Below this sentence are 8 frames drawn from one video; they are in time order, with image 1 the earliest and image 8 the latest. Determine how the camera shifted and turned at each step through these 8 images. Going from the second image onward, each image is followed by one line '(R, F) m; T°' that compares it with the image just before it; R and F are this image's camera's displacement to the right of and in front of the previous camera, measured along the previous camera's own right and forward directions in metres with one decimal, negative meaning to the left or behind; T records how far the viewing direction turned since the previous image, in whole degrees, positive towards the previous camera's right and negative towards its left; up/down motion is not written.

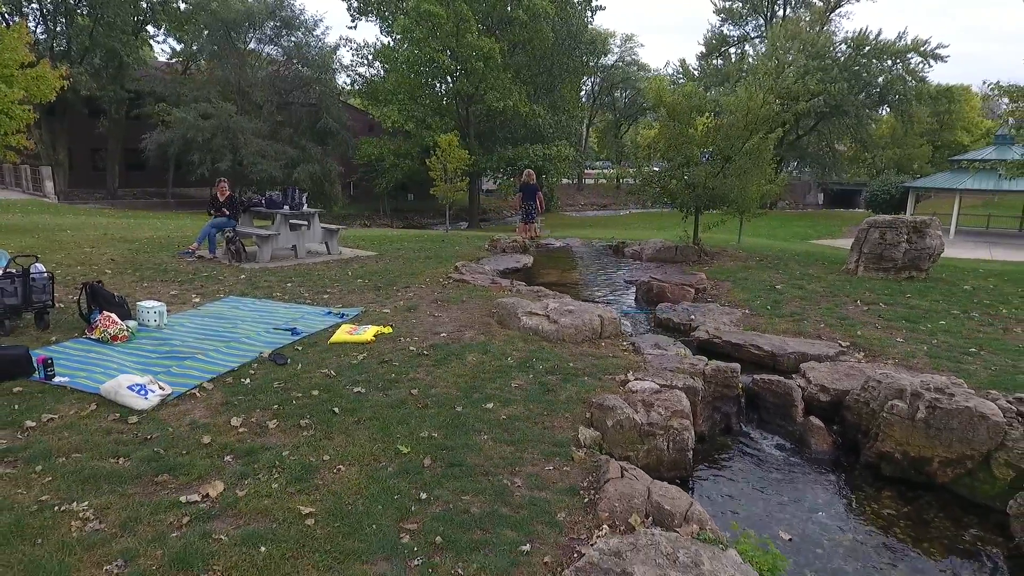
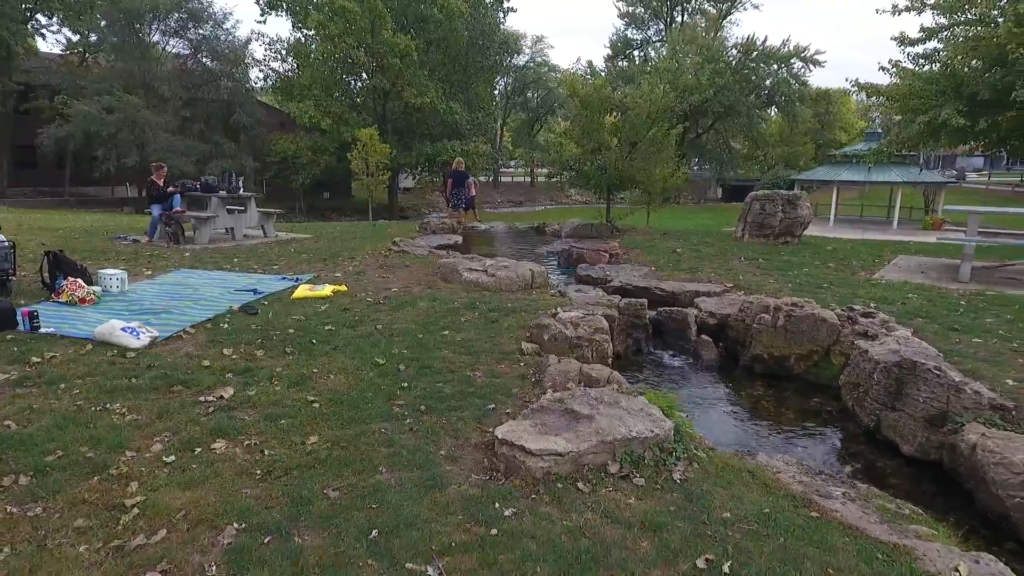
(-0.4, -1.3) m; +7°
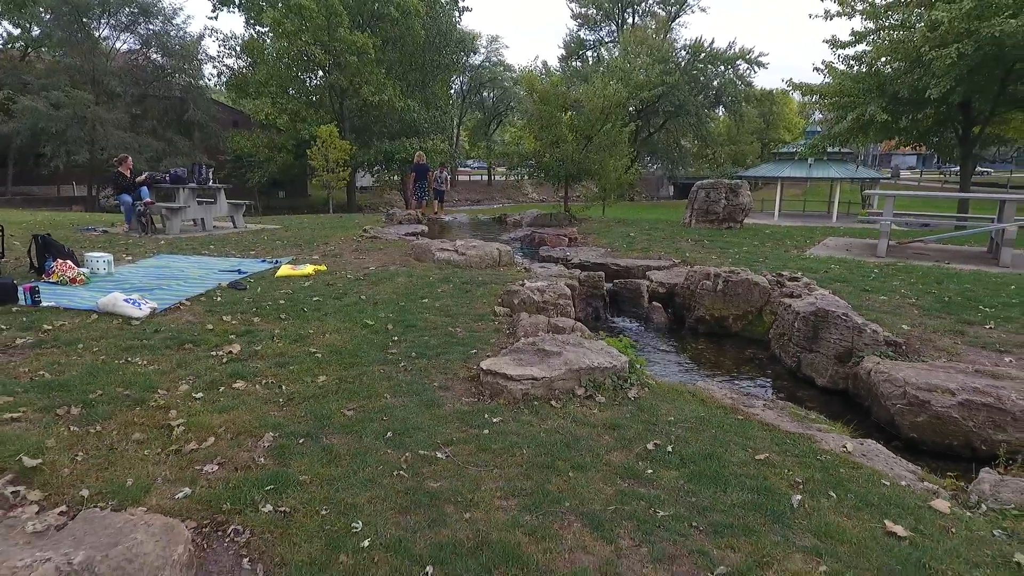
(-0.2, -0.8) m; +4°
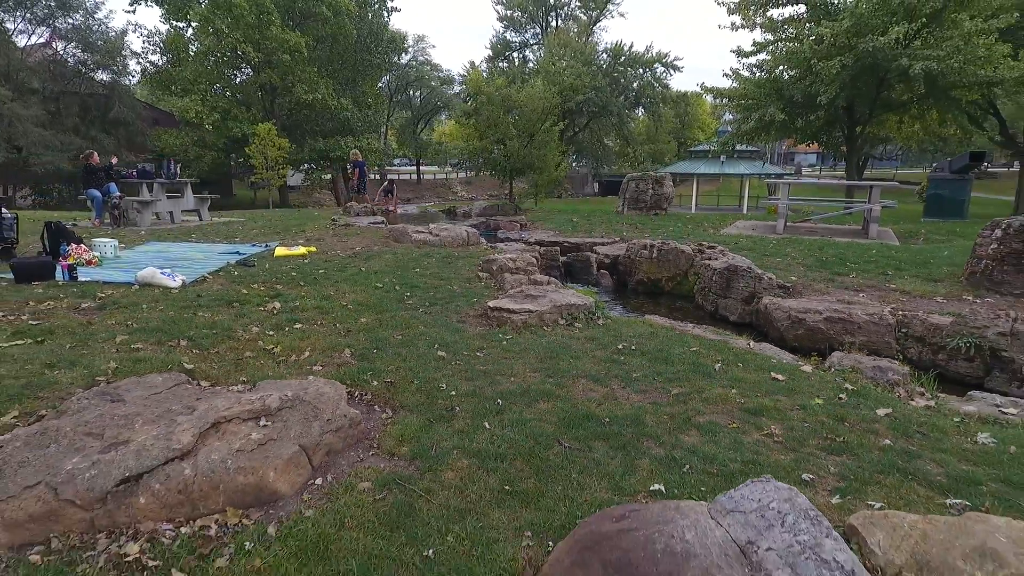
(-0.8, -1.7) m; +7°
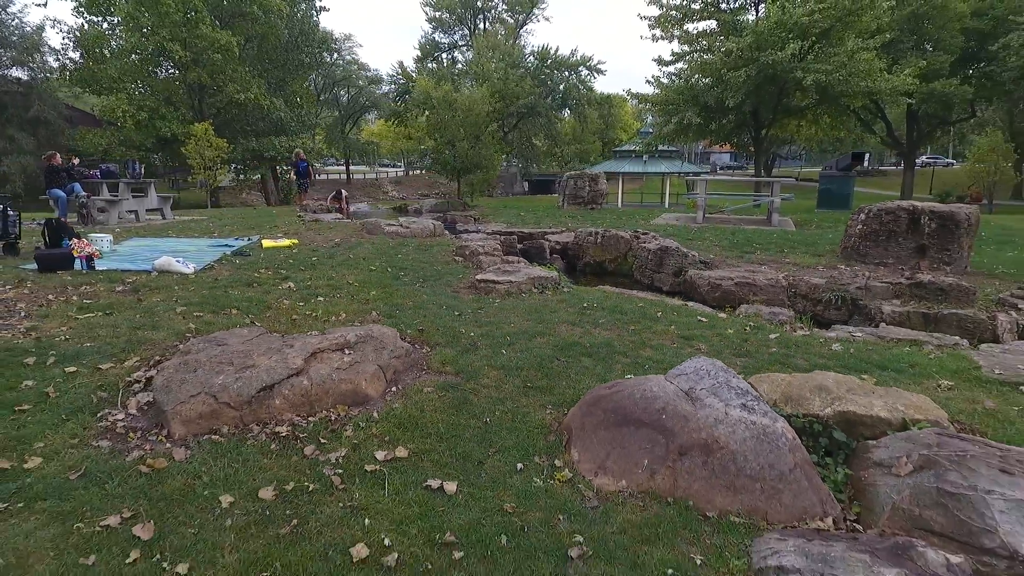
(-0.8, -1.7) m; +6°
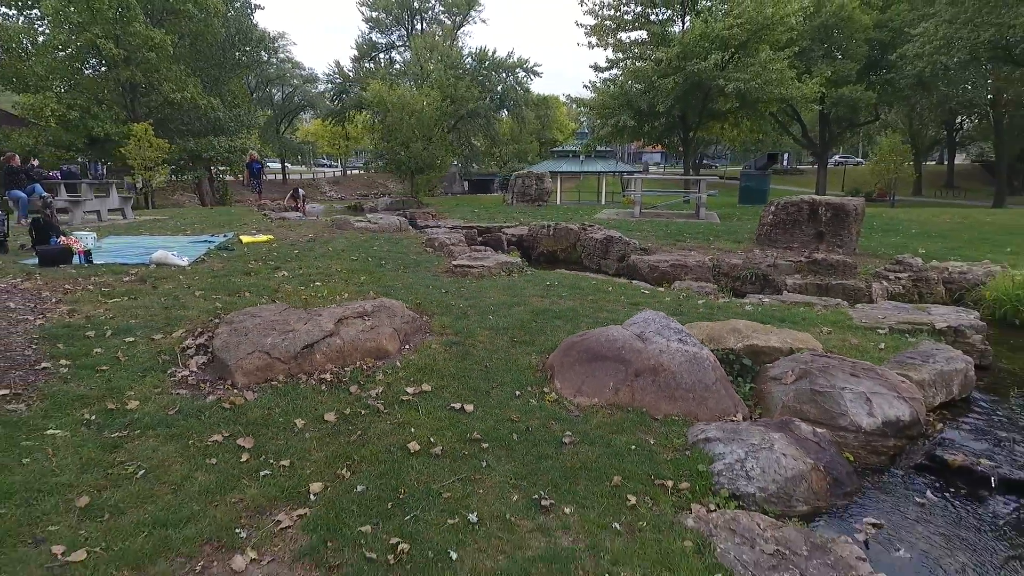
(-0.5, -1.4) m; +6°
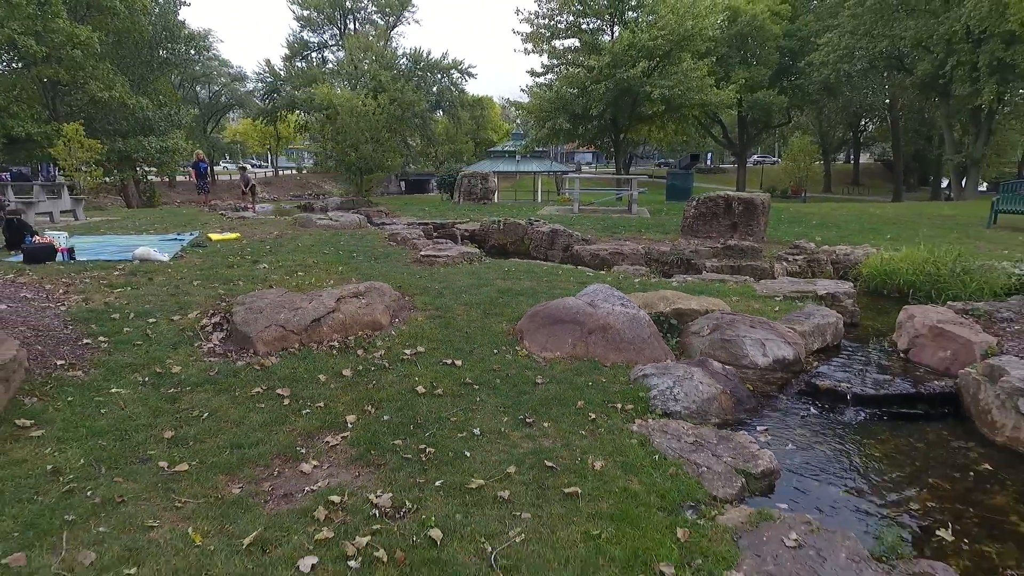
(-0.5, -1.4) m; +6°
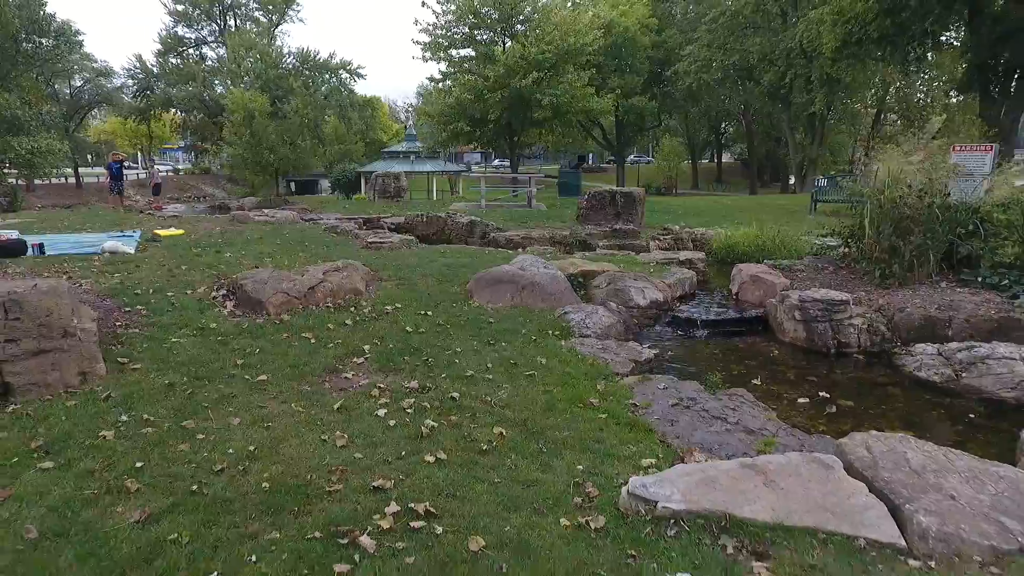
(-1.0, -2.5) m; +10°
